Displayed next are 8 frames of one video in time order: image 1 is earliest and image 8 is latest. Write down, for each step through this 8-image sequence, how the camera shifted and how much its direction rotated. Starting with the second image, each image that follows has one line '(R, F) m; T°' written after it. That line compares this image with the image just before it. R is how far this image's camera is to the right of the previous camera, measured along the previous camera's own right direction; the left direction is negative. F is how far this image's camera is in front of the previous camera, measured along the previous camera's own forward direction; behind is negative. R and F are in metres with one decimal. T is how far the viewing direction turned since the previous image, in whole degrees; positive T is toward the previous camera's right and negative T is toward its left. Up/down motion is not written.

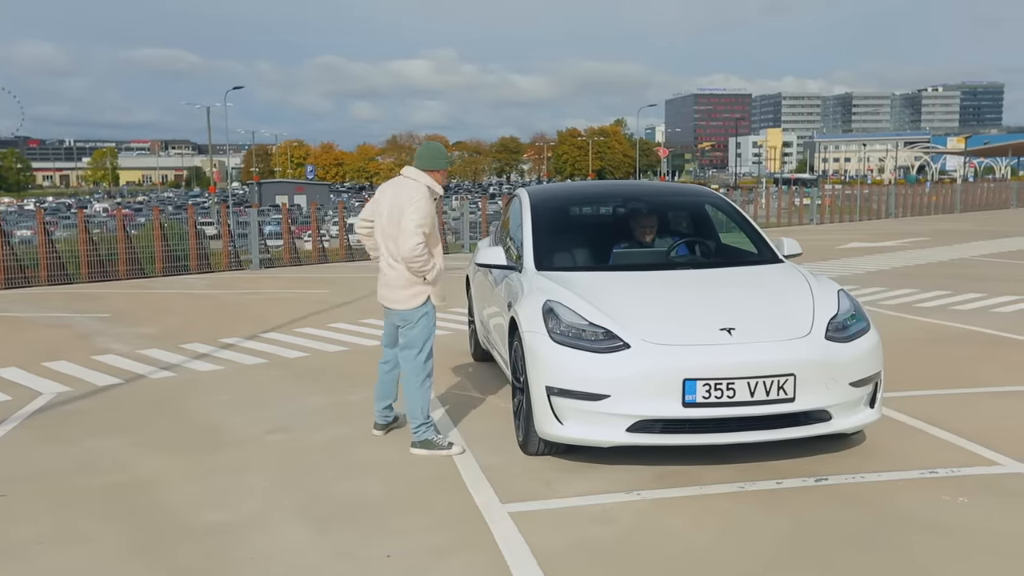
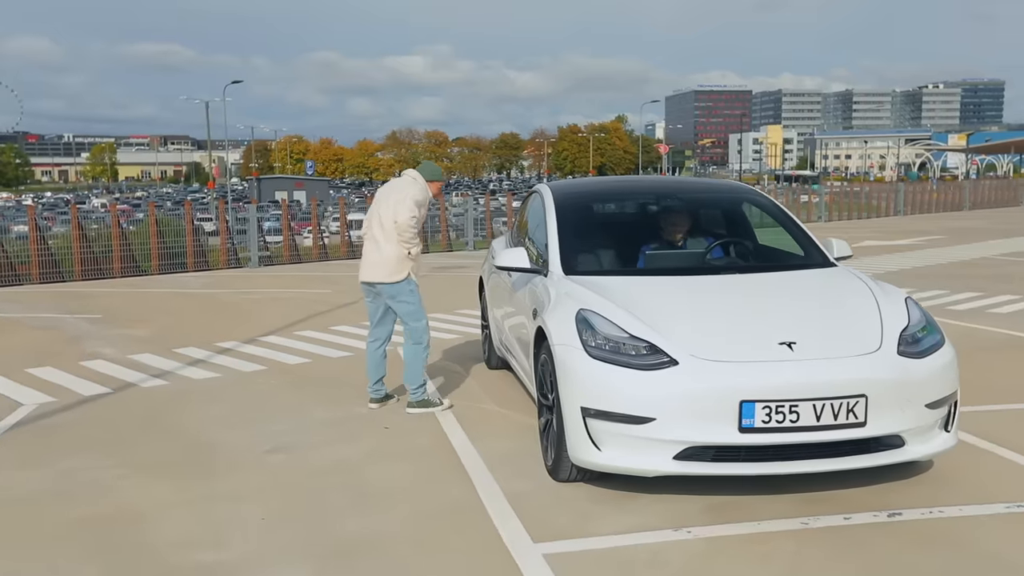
(-0.1, +0.5) m; 0°
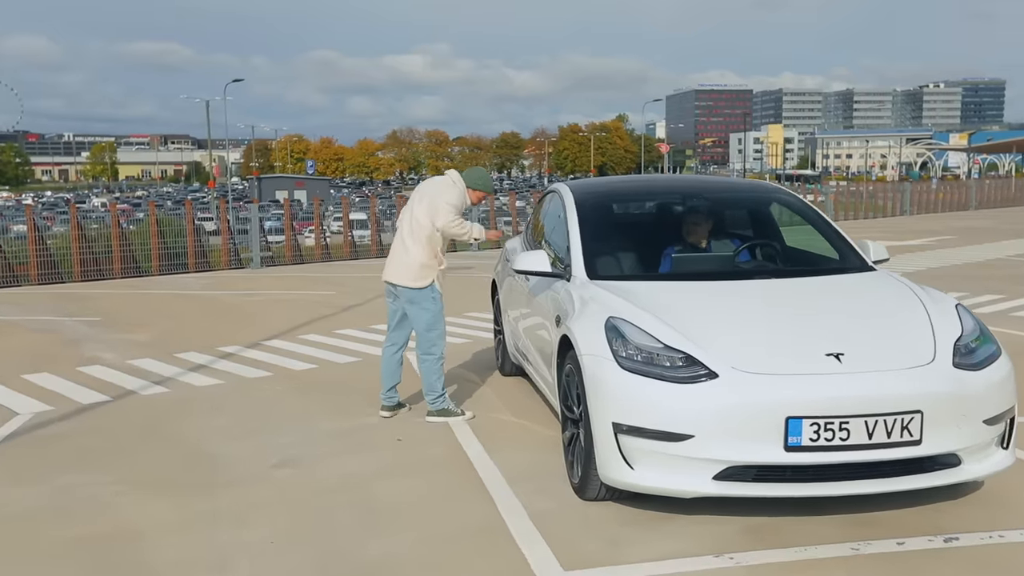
(-0.1, +0.3) m; 0°
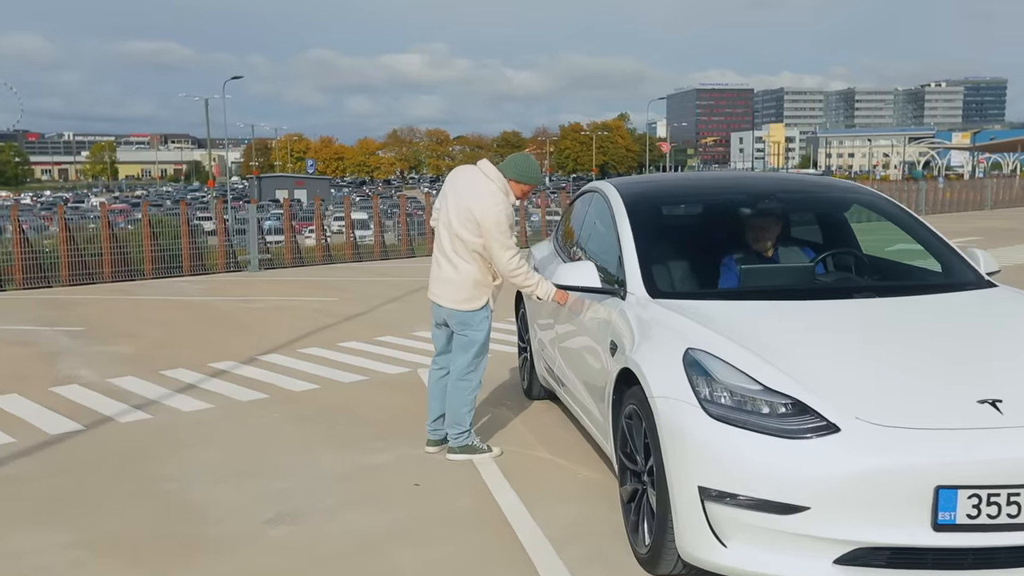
(-0.2, +0.8) m; 0°
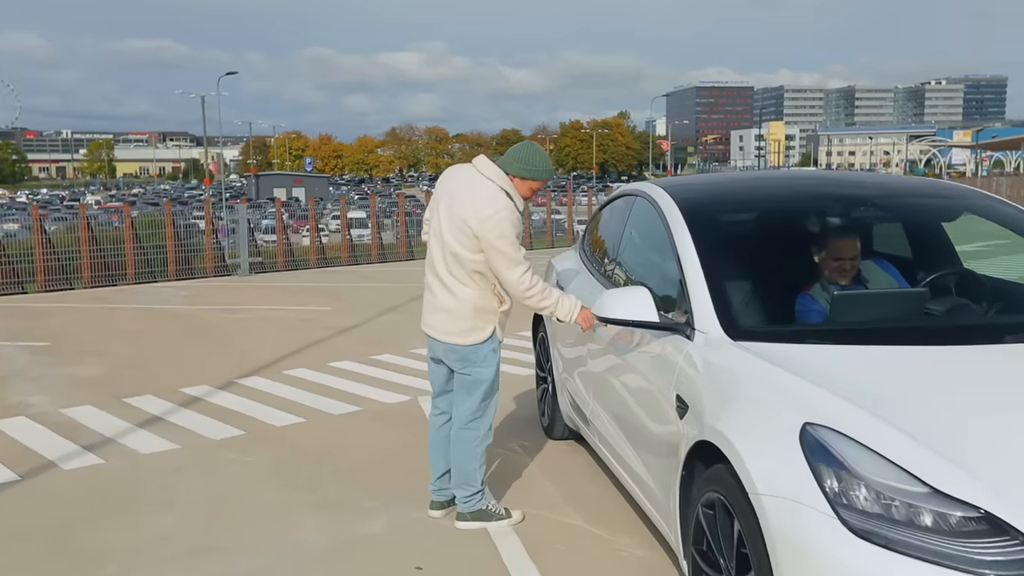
(-0.1, +1.0) m; 0°
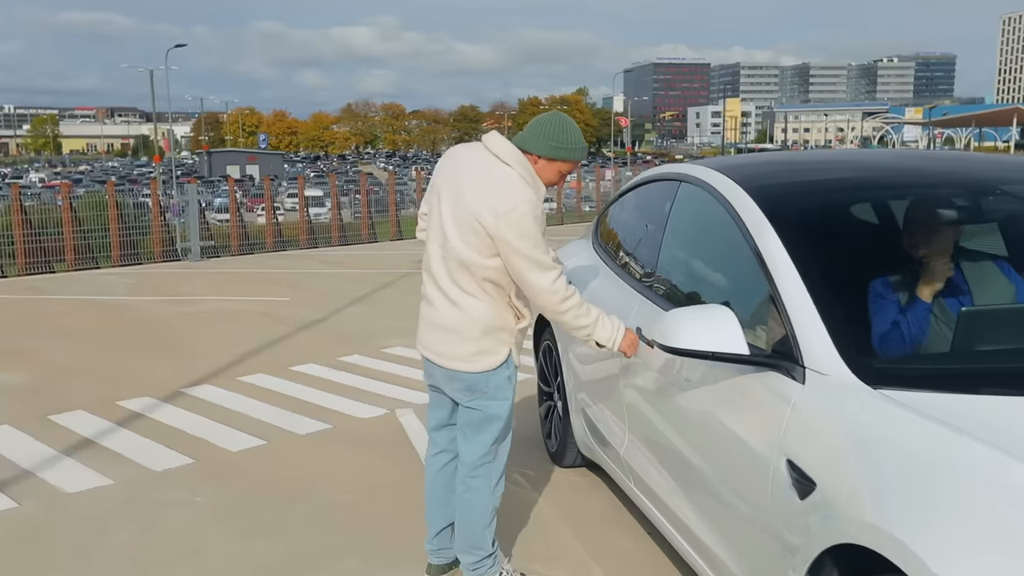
(-0.2, +0.9) m; +3°
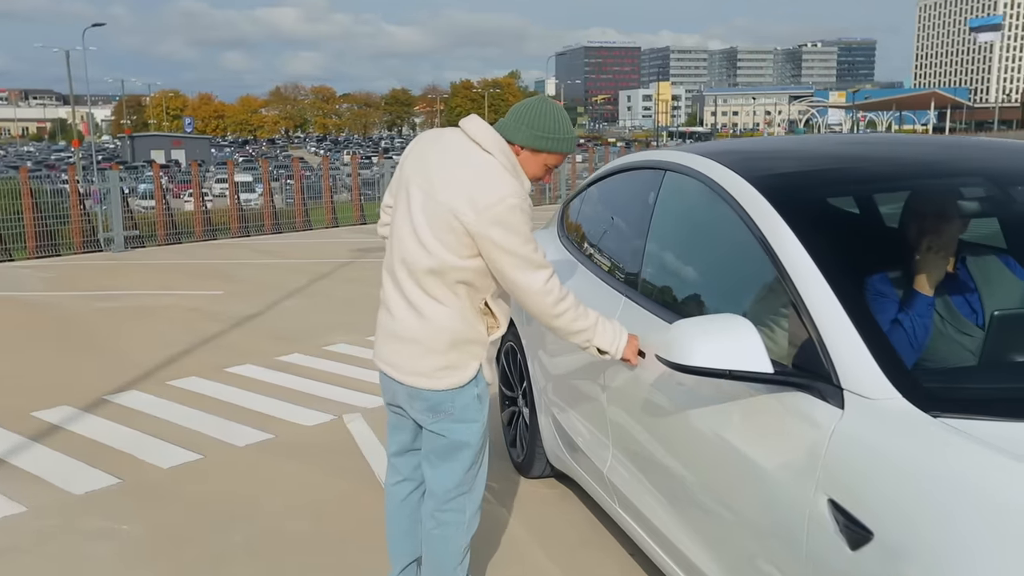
(-0.1, +0.4) m; +4°
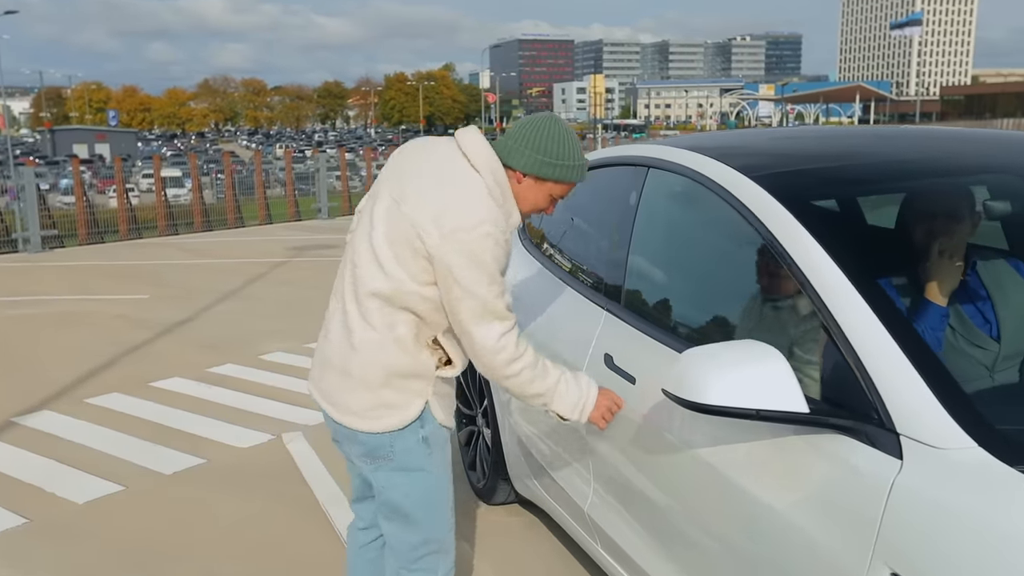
(-0.1, +0.4) m; +4°
